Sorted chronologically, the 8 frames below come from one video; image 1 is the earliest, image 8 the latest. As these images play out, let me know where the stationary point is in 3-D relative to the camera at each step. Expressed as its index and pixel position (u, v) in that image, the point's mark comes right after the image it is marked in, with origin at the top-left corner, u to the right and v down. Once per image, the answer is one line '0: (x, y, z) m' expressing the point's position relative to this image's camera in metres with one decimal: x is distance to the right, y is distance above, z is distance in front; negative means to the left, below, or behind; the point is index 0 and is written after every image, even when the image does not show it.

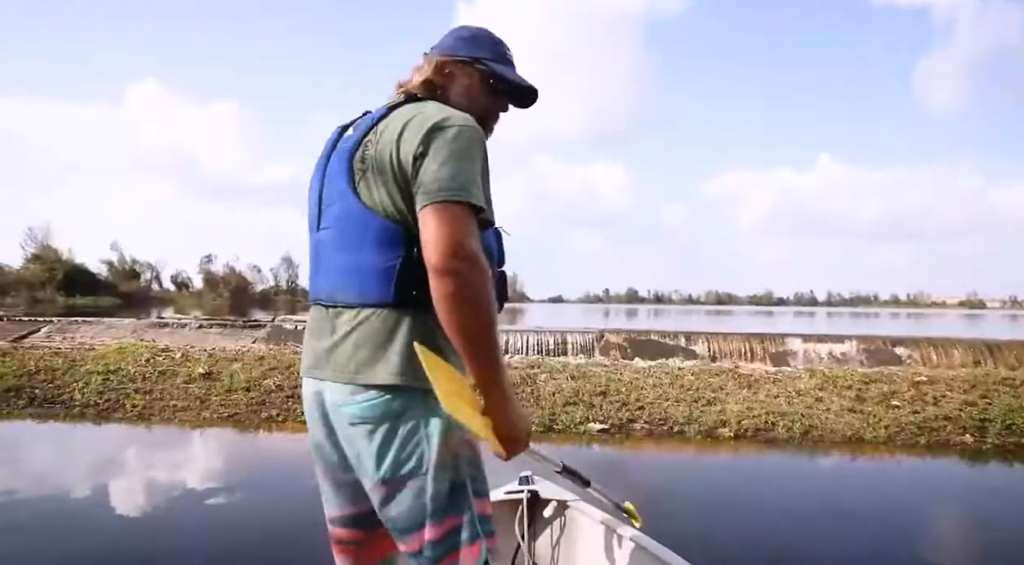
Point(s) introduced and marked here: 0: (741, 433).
0: (+2.6, -1.7, +8.5) m
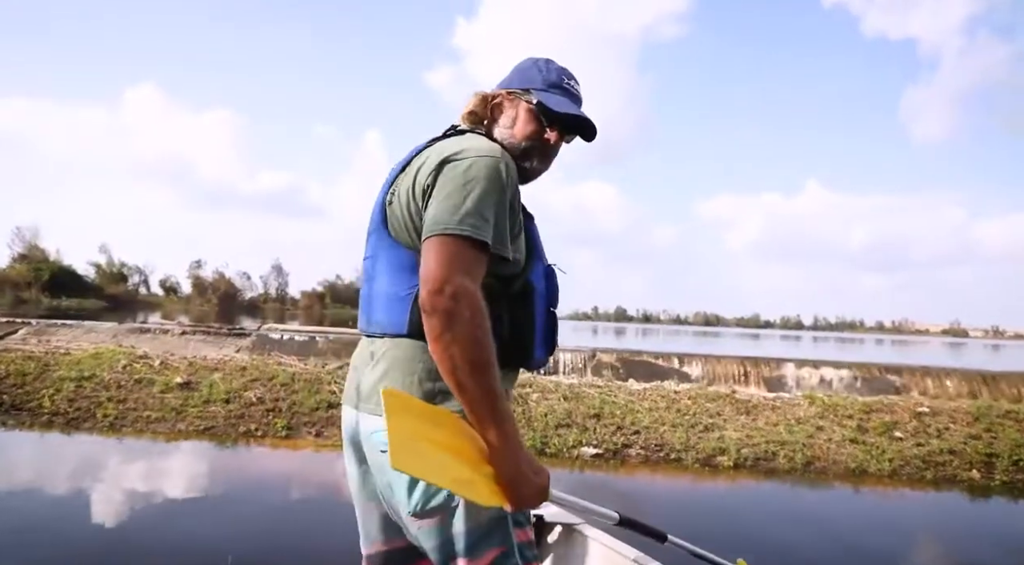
0: (+2.5, -1.9, +8.2) m
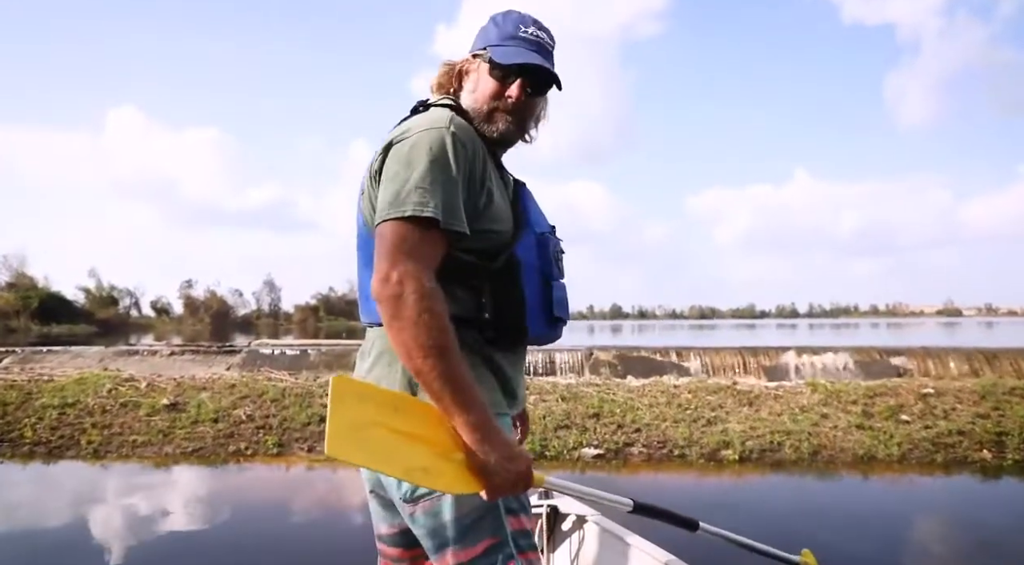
0: (+2.5, -1.8, +7.9) m
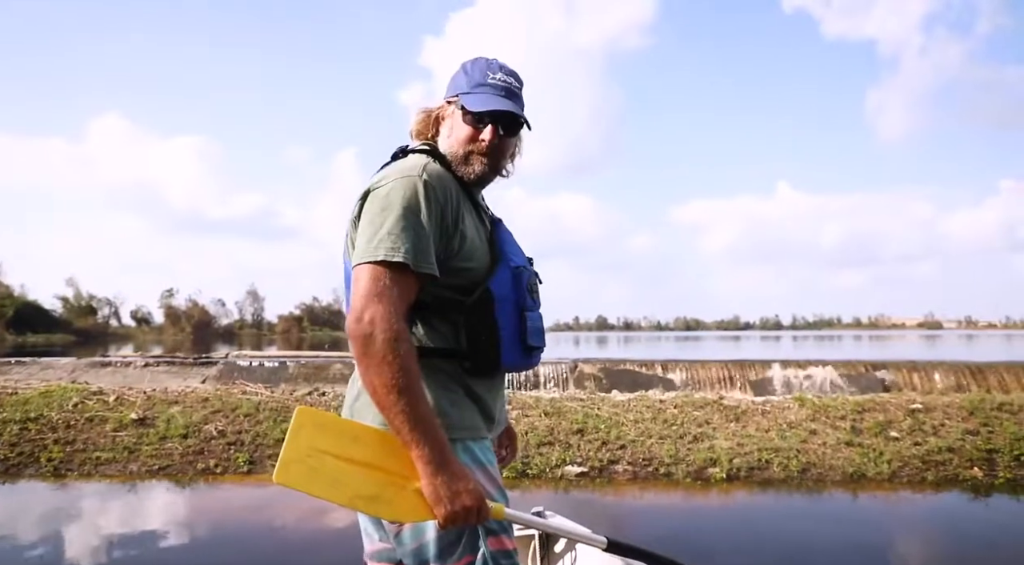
0: (+2.3, -1.9, +7.7) m
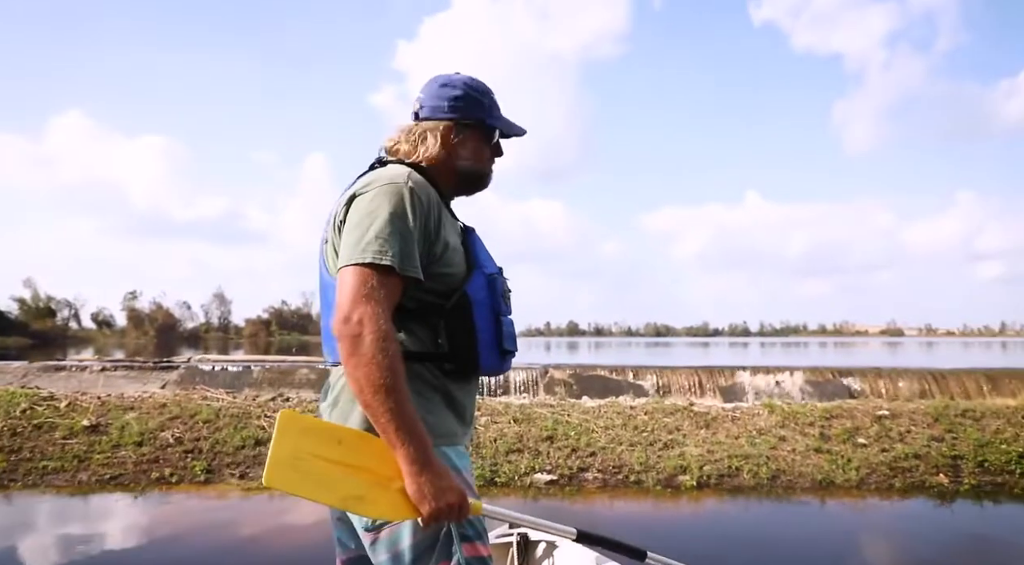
0: (+1.9, -2.0, +7.6) m
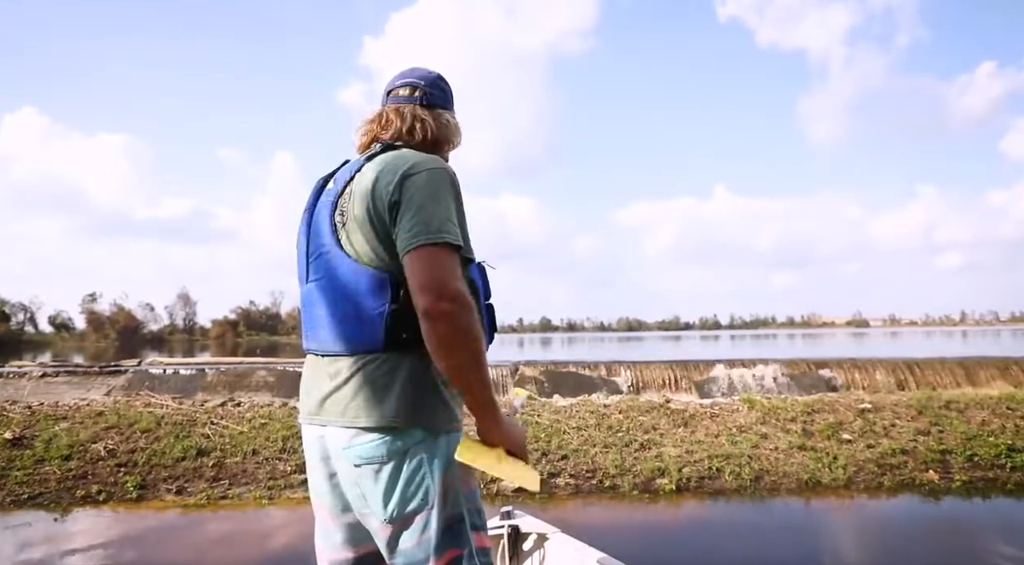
0: (+1.6, -1.9, +7.1) m
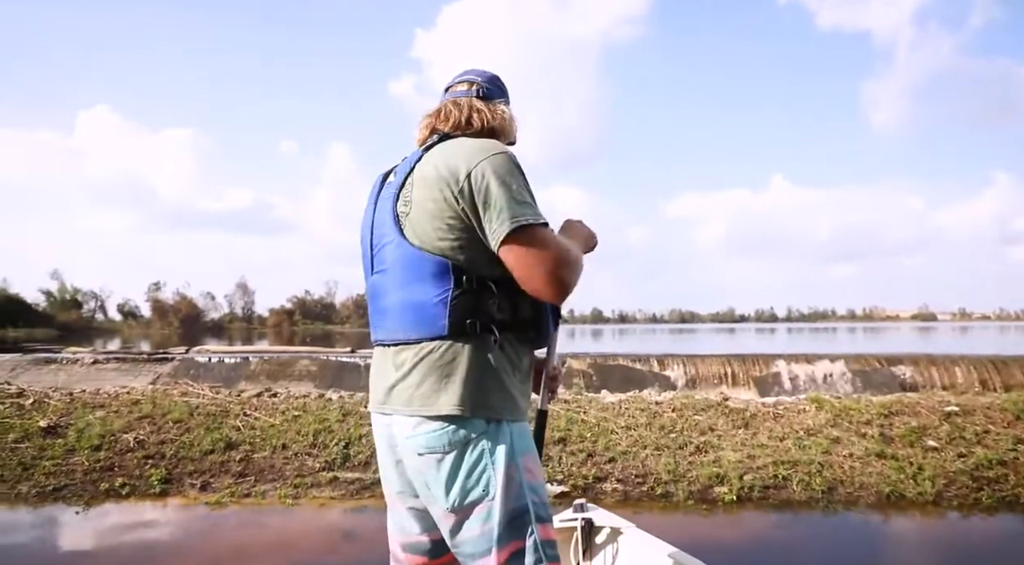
0: (+2.0, -1.8, +6.4) m
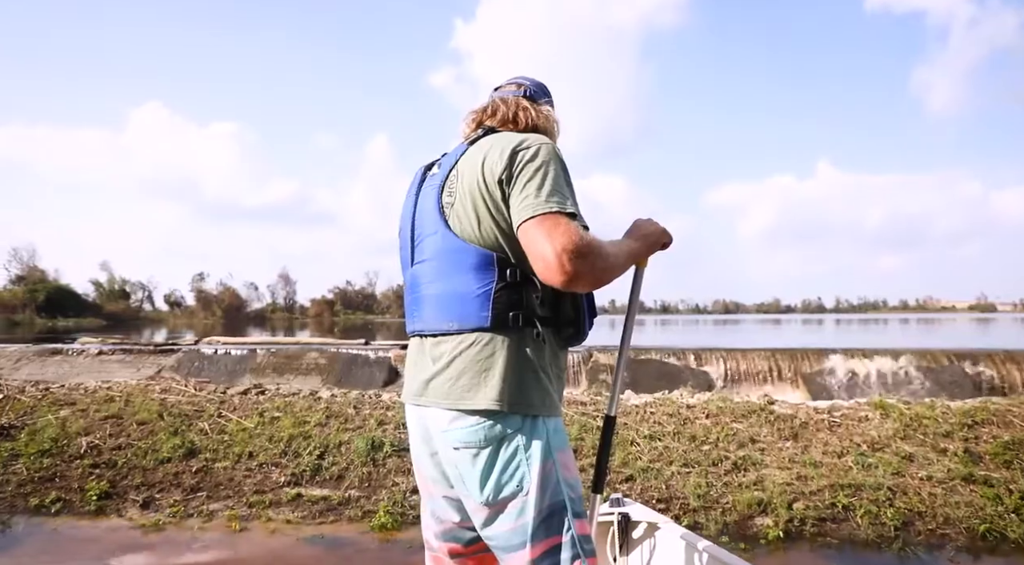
0: (+1.9, -1.6, +5.2) m
